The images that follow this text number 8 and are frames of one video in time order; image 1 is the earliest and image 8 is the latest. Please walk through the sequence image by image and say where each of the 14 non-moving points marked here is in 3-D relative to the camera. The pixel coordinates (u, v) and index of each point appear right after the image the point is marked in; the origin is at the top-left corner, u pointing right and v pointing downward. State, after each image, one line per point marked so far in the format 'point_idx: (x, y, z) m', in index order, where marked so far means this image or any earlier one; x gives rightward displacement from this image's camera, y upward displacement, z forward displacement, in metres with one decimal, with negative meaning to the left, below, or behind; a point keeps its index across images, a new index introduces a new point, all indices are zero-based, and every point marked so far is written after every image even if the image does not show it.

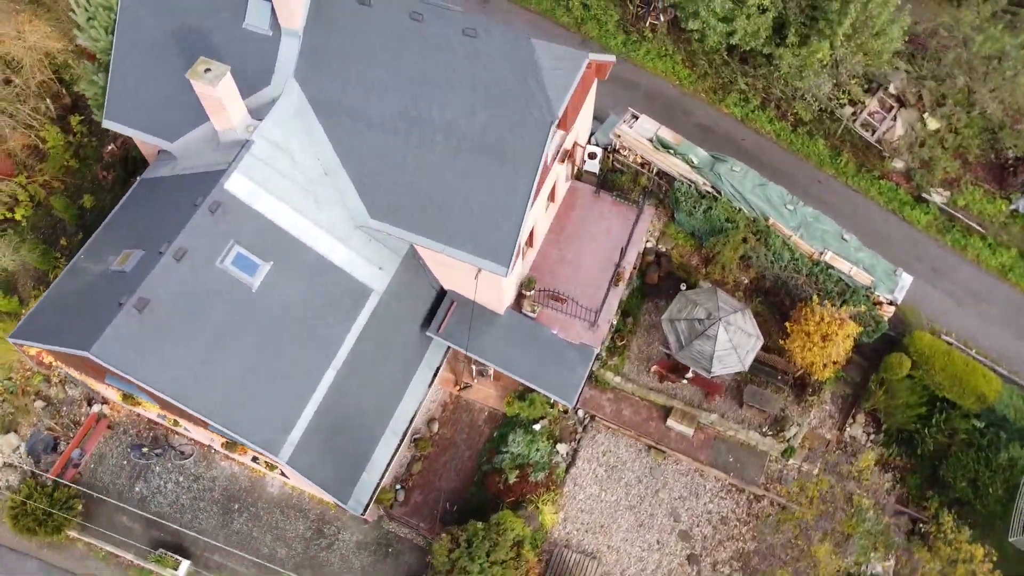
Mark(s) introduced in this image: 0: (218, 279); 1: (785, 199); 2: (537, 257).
0: (-5.7, +0.2, +15.3) m
1: (+7.0, +2.3, +19.9) m
2: (+0.7, +0.8, +20.1) m
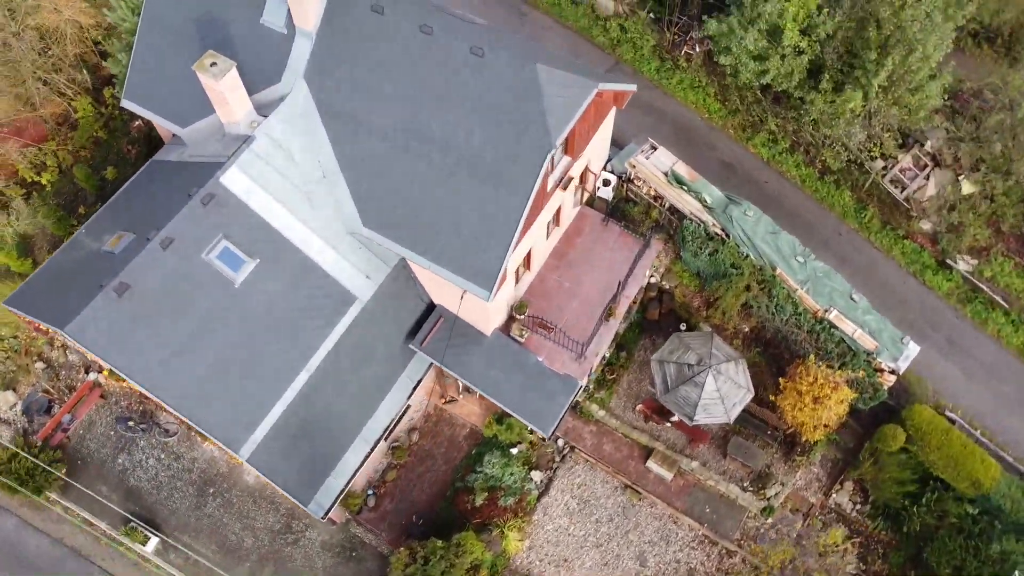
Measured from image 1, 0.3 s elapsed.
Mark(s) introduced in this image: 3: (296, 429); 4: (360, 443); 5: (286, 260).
0: (-6.1, +0.4, +15.5) m
1: (+7.0, +0.9, +19.2) m
2: (+0.6, +0.2, +19.8) m
3: (-4.4, -2.9, +16.3) m
4: (-3.3, -3.4, +17.5) m
5: (-4.7, +0.6, +16.3) m
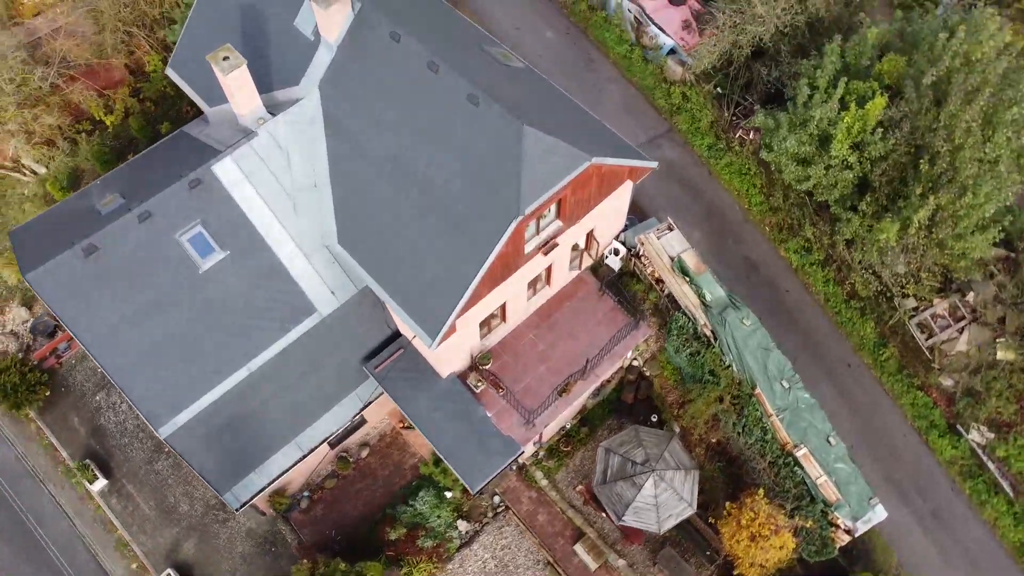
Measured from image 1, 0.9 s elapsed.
0: (-7.0, +0.8, +16.0) m
1: (+6.3, -2.0, +17.9) m
2: (0.0, -1.1, +19.4) m
3: (-6.1, -2.9, +16.6) m
4: (-4.9, -3.6, +17.7) m
5: (-5.5, +0.6, +16.6) m
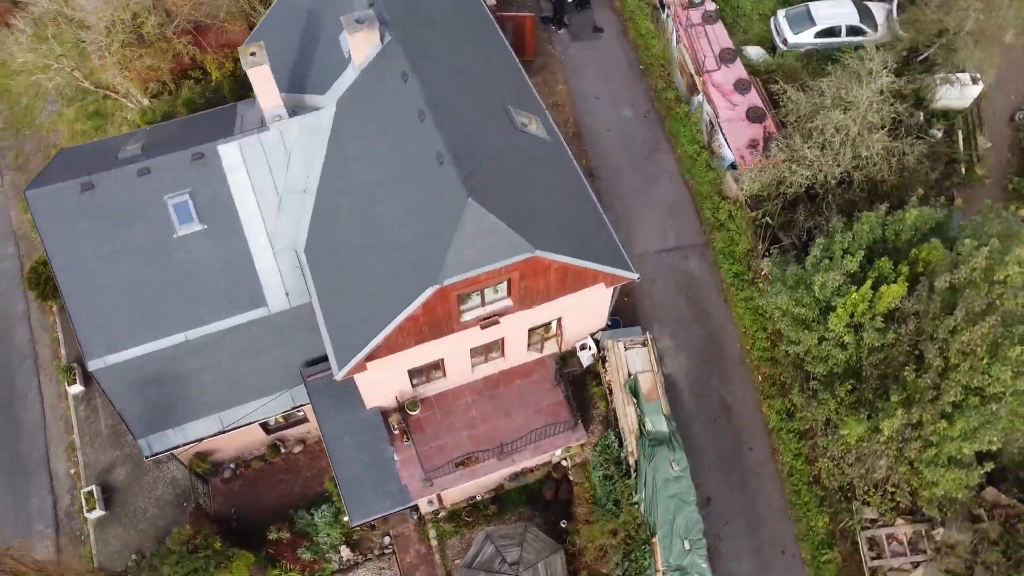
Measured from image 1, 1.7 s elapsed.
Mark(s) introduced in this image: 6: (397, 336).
0: (-7.9, +1.8, +17.3) m
1: (+3.8, -5.2, +16.5) m
2: (-1.5, -2.5, +19.2) m
3: (-8.2, -2.0, +17.8) m
4: (-7.1, -3.1, +18.5) m
5: (-6.5, +1.1, +17.6) m
6: (-2.3, -1.0, +15.9) m
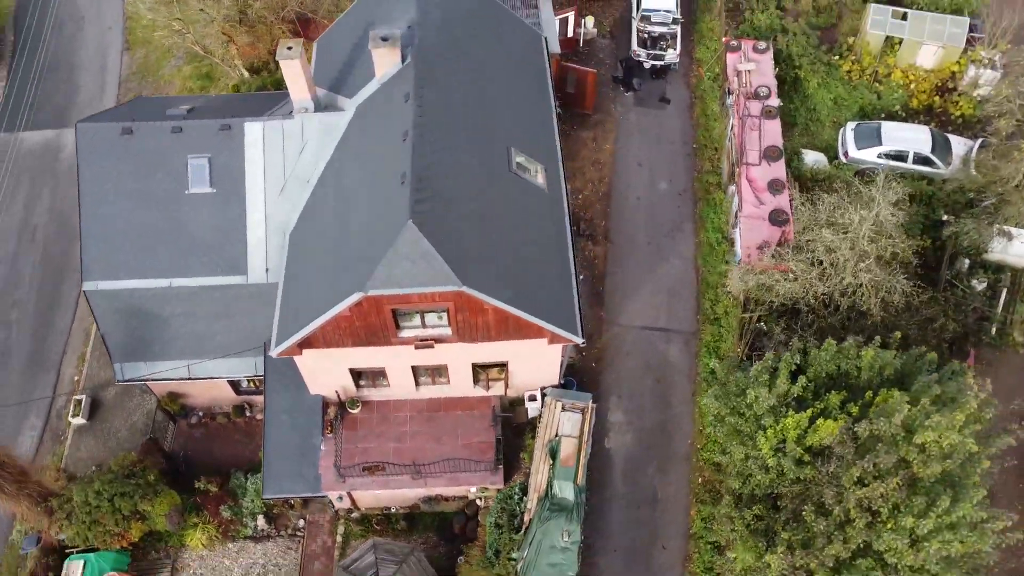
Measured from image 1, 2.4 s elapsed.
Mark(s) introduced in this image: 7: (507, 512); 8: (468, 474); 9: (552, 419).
0: (-8.2, +3.1, +19.2) m
1: (+0.9, -6.7, +16.2) m
2: (-3.0, -2.9, +19.8) m
3: (-9.4, -0.6, +19.5) m
4: (-8.6, -2.0, +20.1) m
5: (-7.0, +2.0, +19.2) m
6: (-3.9, -0.9, +16.7) m
7: (-0.1, -5.1, +17.7) m
8: (-1.1, -4.5, +18.7) m
9: (+1.0, -3.1, +18.5) m
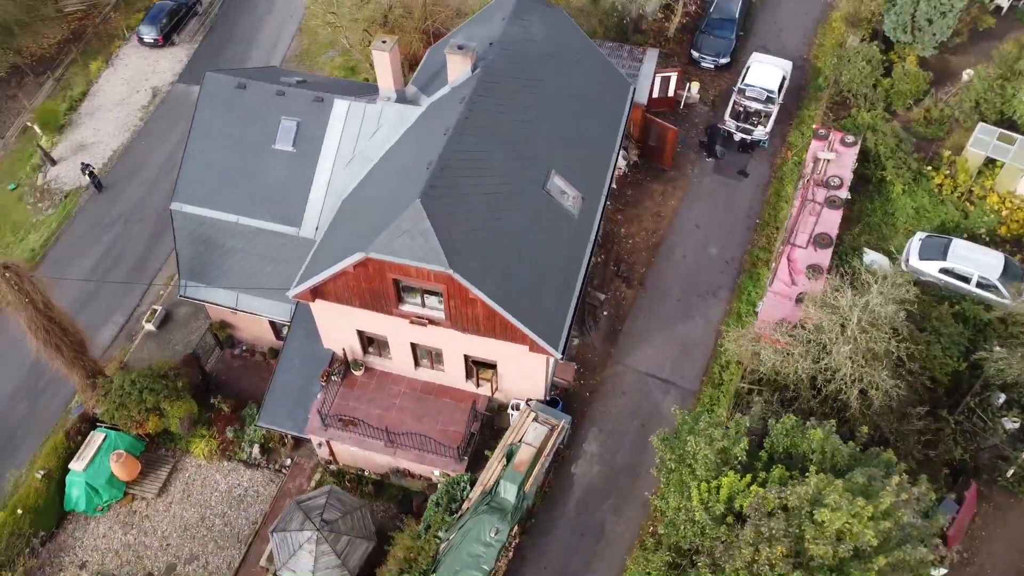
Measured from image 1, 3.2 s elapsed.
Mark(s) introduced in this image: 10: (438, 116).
0: (-6.8, +4.7, +22.0) m
1: (-1.1, -6.6, +16.8) m
2: (-3.2, -2.4, +21.3) m
3: (-8.8, +1.5, +22.4) m
4: (-8.2, -0.2, +22.8) m
5: (-5.9, +3.4, +21.8) m
6: (-4.1, +0.1, +18.6) m
7: (-1.4, -5.0, +18.6) m
8: (-2.0, -4.3, +19.7) m
9: (+0.3, -3.4, +19.2) m
10: (-1.8, +4.4, +19.8) m
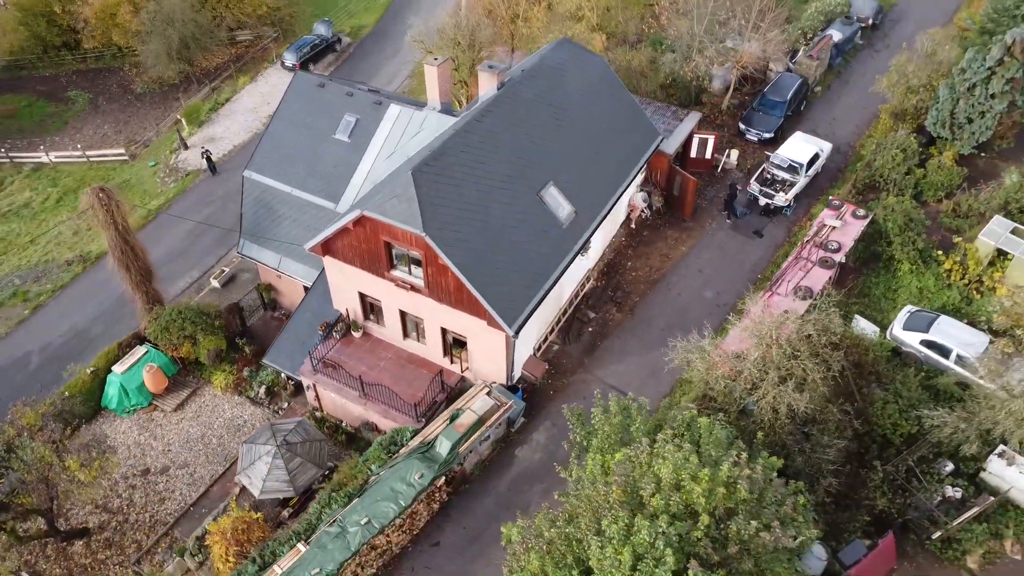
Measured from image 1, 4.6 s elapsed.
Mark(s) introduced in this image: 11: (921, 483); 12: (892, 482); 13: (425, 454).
0: (-5.8, +5.8, +26.0) m
1: (-3.3, -5.5, +18.6) m
2: (-3.8, -1.7, +23.9) m
3: (-8.3, +2.9, +26.4) m
4: (-8.1, +1.2, +26.5) m
5: (-5.3, +4.3, +25.4) m
6: (-4.7, +1.3, +21.7) m
7: (-3.1, -4.1, +20.6) m
8: (-3.3, -3.5, +21.9) m
9: (-1.0, -3.0, +21.1) m
10: (-1.4, +4.9, +22.9) m
11: (+9.9, -4.7, +18.8) m
12: (+9.1, -4.7, +18.8) m
13: (-2.2, -4.1, +19.7) m
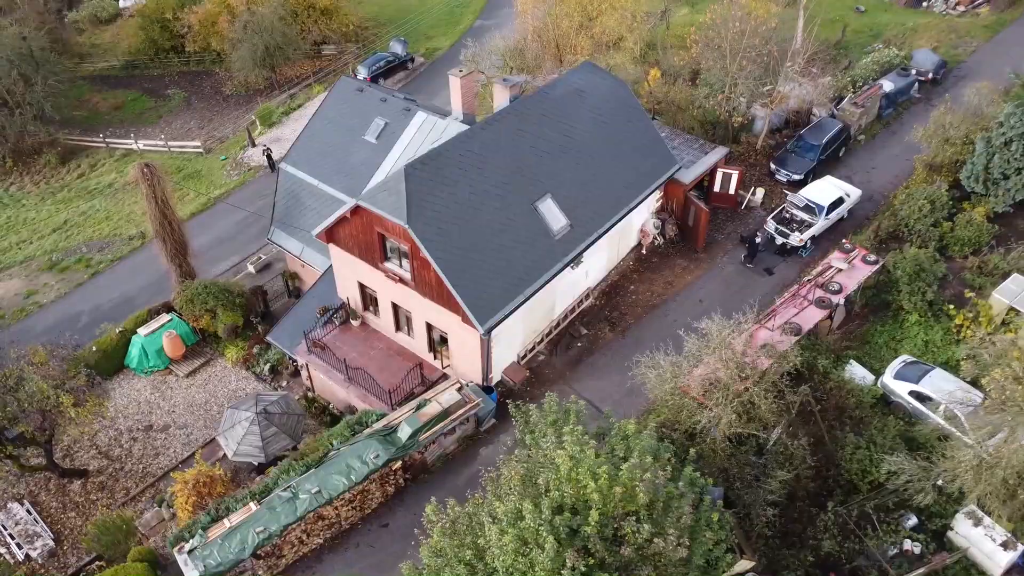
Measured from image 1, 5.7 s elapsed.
0: (-5.1, +6.0, +27.6) m
1: (-4.7, -5.0, +19.4) m
2: (-4.2, -1.4, +24.9) m
3: (-7.8, +3.4, +28.2) m
4: (-7.7, +1.6, +28.1) m
5: (-4.7, +4.6, +26.9) m
6: (-4.9, +1.7, +23.0) m
7: (-4.1, -3.8, +21.4) m
8: (-4.1, -3.2, +22.8) m
9: (-1.9, -2.9, +21.7) m
10: (-1.2, +4.9, +23.9) m
11: (+8.4, -5.6, +18.0) m
12: (+7.7, -5.5, +18.1) m
13: (-3.3, -3.8, +20.4) m
